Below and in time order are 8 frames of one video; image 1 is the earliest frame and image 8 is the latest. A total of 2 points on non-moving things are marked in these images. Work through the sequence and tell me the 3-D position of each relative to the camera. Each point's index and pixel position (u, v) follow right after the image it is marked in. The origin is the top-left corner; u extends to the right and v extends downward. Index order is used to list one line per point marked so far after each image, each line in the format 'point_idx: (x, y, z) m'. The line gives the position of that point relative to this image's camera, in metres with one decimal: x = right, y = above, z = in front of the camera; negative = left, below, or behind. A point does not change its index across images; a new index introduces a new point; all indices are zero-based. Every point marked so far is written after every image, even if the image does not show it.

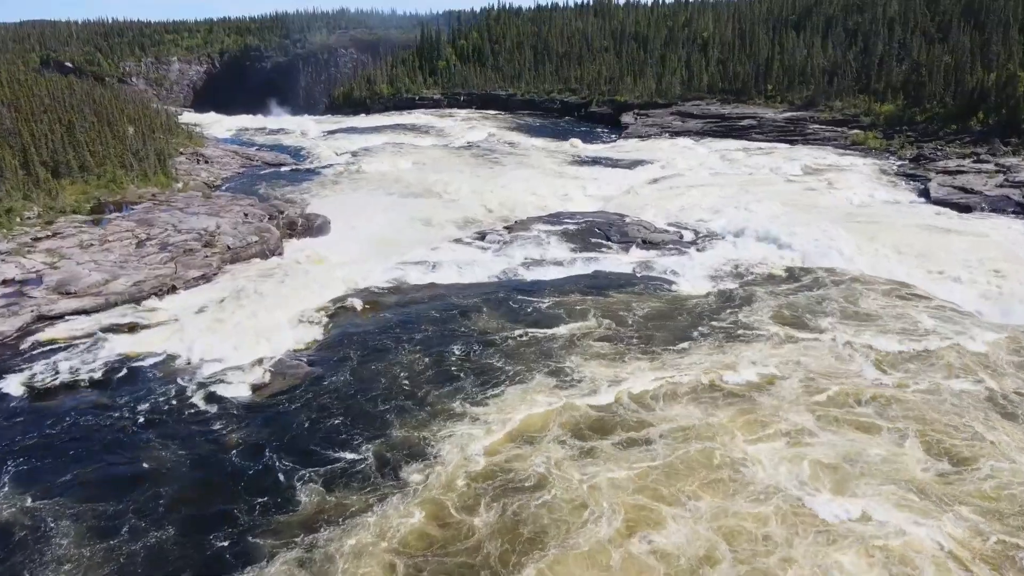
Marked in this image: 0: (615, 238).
0: (+2.4, +1.2, +17.1) m
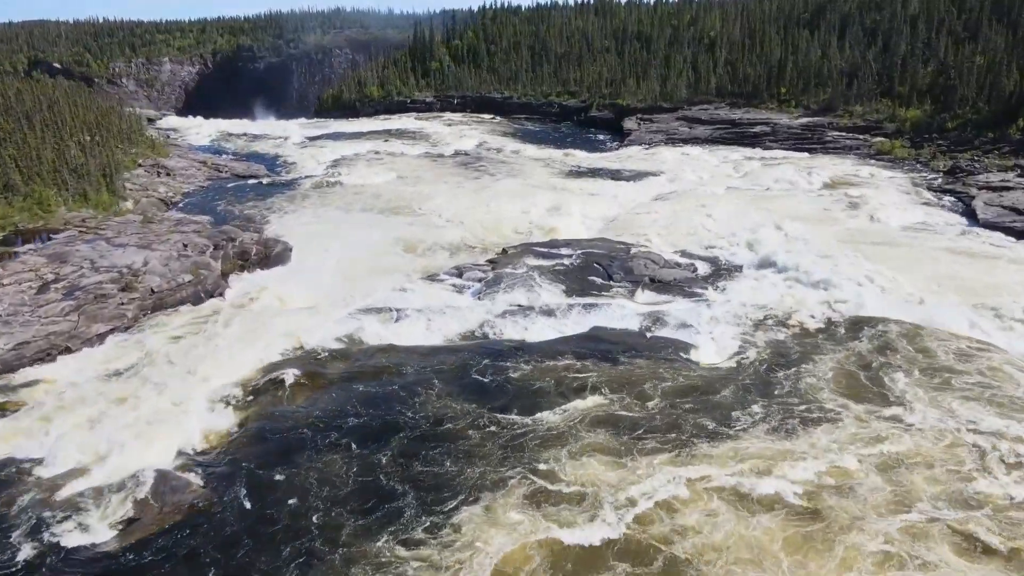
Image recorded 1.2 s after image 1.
0: (+2.1, +0.2, +14.3) m
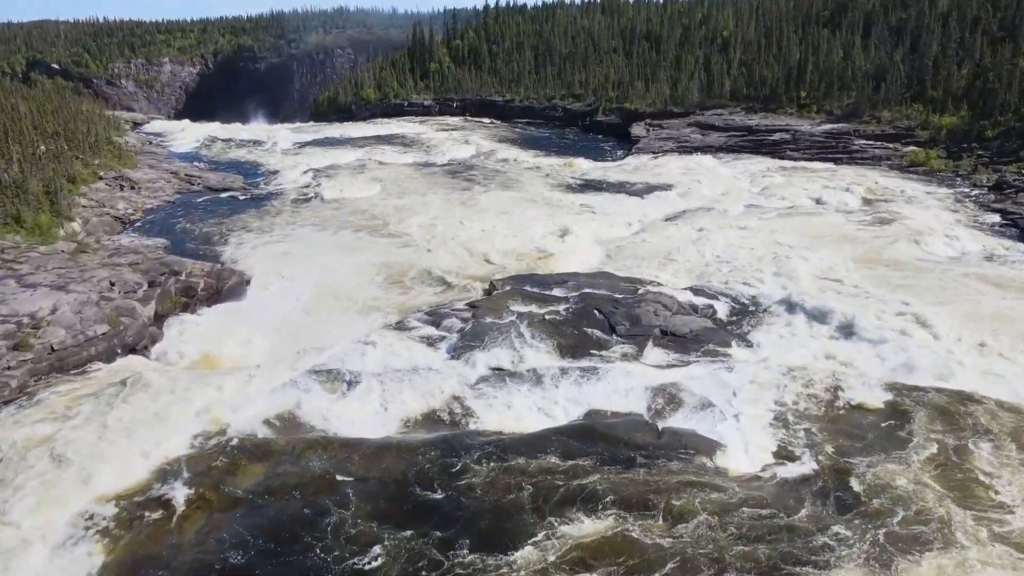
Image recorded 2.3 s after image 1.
0: (+1.8, -0.7, +11.8) m
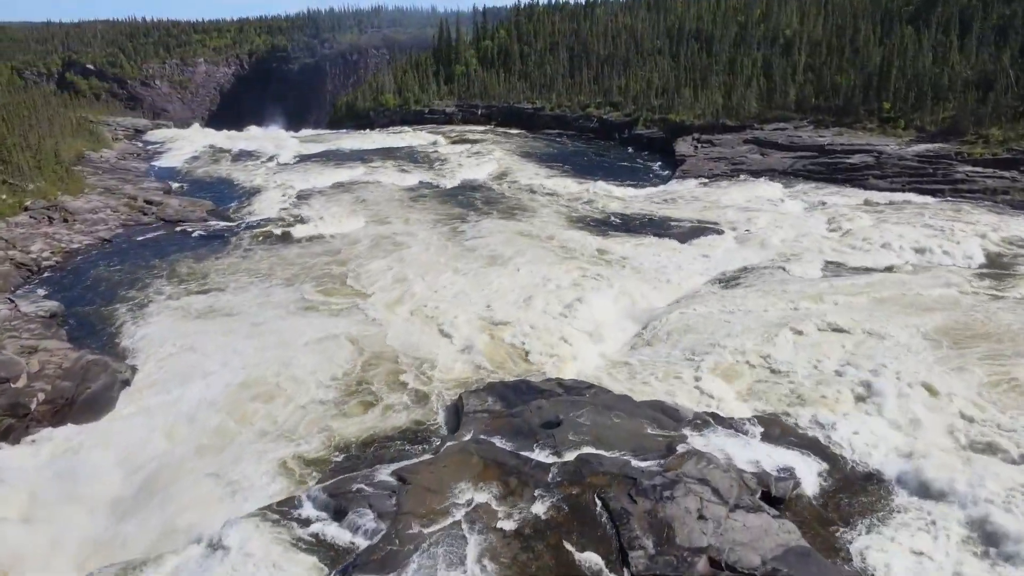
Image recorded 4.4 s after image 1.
0: (+1.2, -2.5, +6.7) m
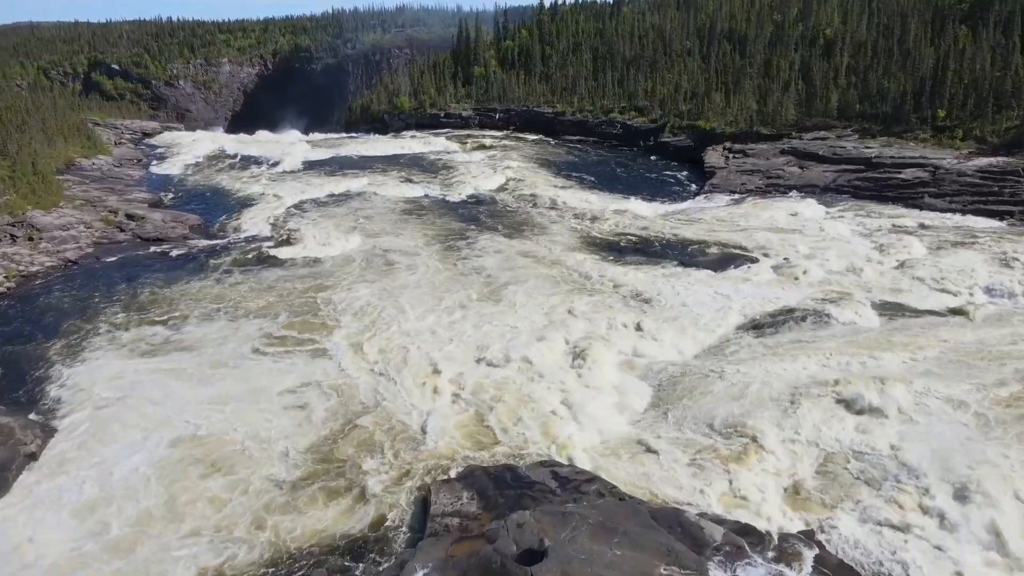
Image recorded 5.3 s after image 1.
0: (+0.8, -3.3, +4.4) m
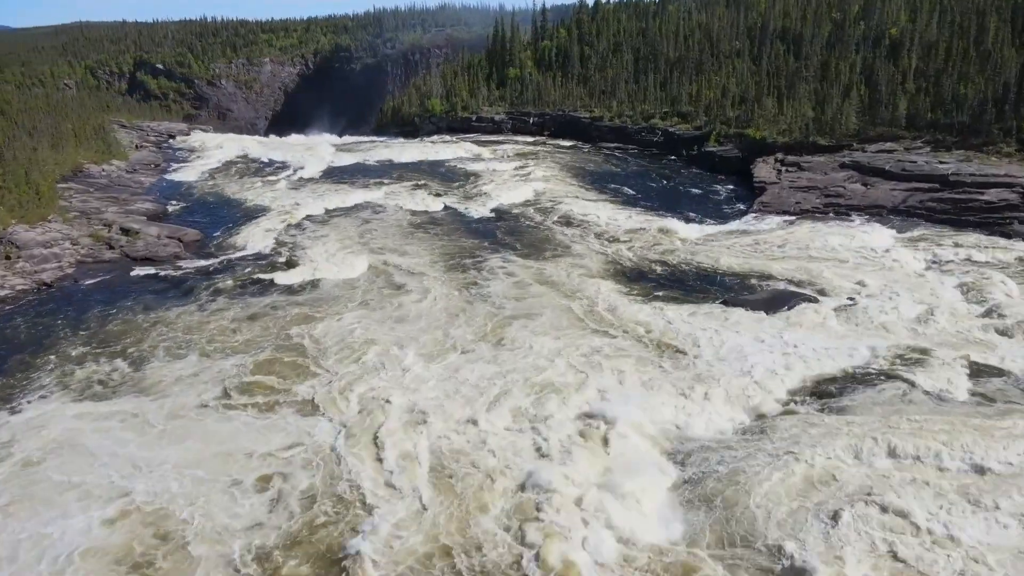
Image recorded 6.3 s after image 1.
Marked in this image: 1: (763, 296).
0: (+0.3, -4.2, +2.1) m
1: (+5.3, -0.2, +15.2) m
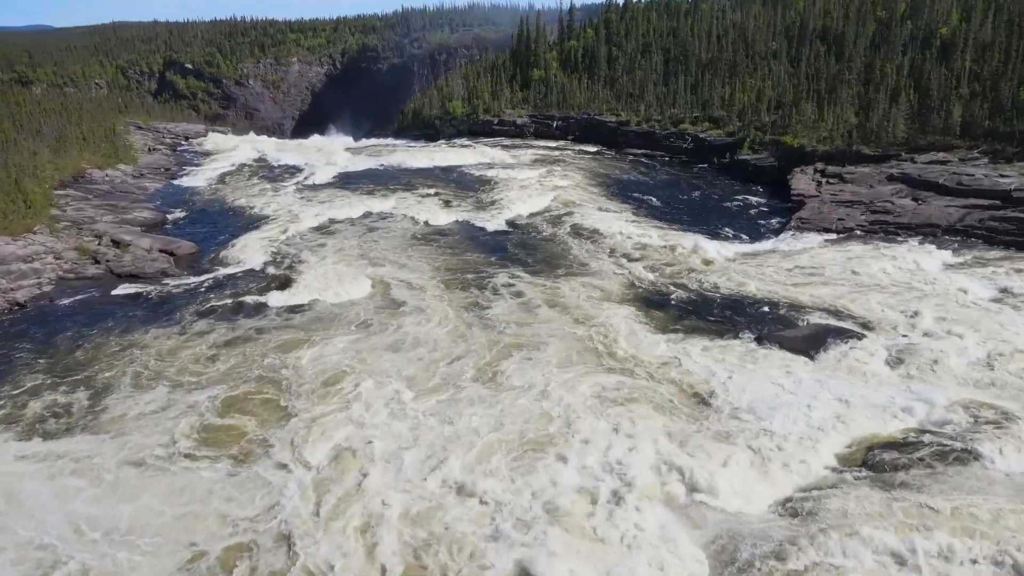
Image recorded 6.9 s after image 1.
0: (-0.1, -4.7, +0.5) m
1: (+5.4, -0.8, +13.3) m
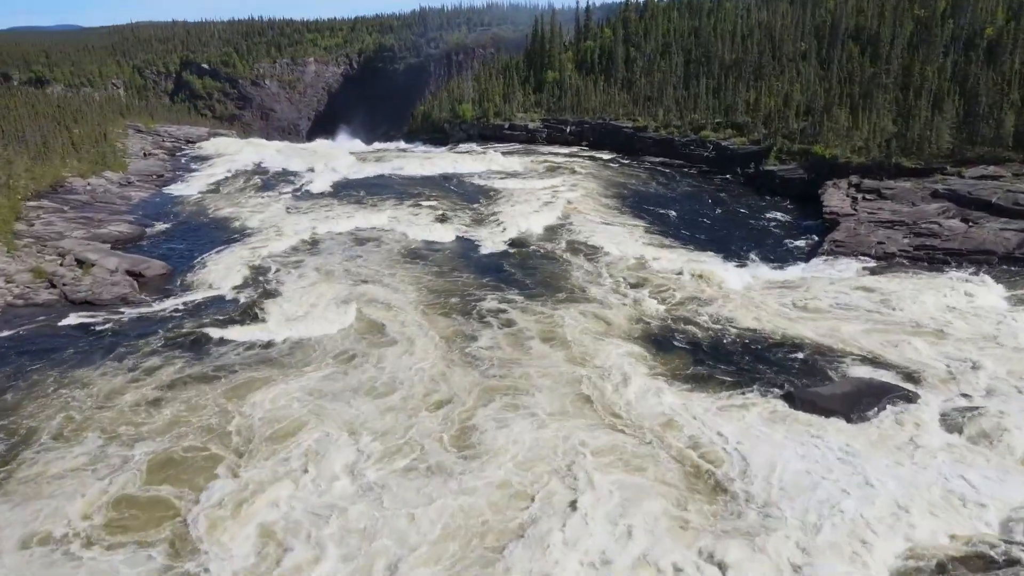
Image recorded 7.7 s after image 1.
0: (-0.7, -5.5, -1.4) m
1: (+5.2, -1.6, +11.3) m
